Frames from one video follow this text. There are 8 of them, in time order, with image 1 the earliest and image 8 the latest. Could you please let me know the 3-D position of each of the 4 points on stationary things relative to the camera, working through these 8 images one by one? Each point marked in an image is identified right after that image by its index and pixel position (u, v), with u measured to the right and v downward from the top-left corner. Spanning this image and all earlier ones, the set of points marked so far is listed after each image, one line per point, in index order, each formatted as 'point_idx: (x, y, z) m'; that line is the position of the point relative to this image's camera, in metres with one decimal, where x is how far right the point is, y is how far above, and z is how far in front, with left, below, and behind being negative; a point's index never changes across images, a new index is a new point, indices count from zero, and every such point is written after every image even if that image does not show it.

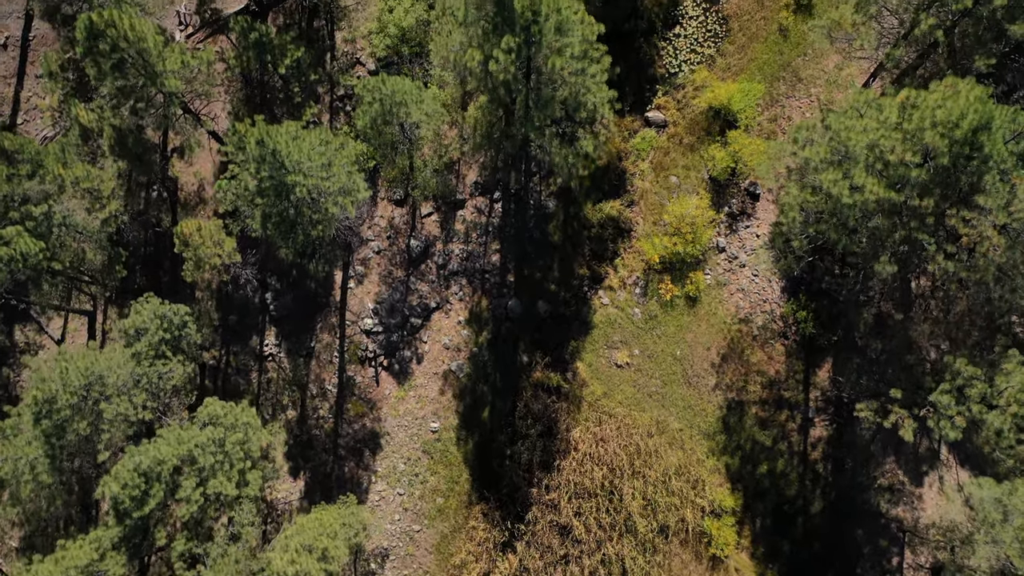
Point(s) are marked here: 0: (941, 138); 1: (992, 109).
0: (+10.8, +3.6, +20.2) m
1: (+11.8, +4.2, +19.6) m
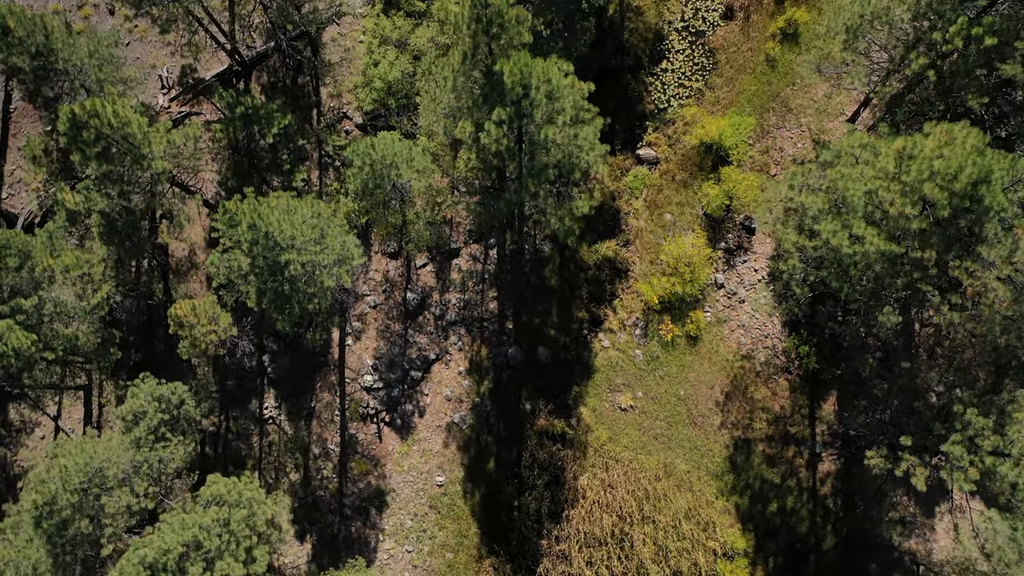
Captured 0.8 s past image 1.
0: (+10.7, +2.3, +20.0) m
1: (+11.6, +3.0, +19.4) m
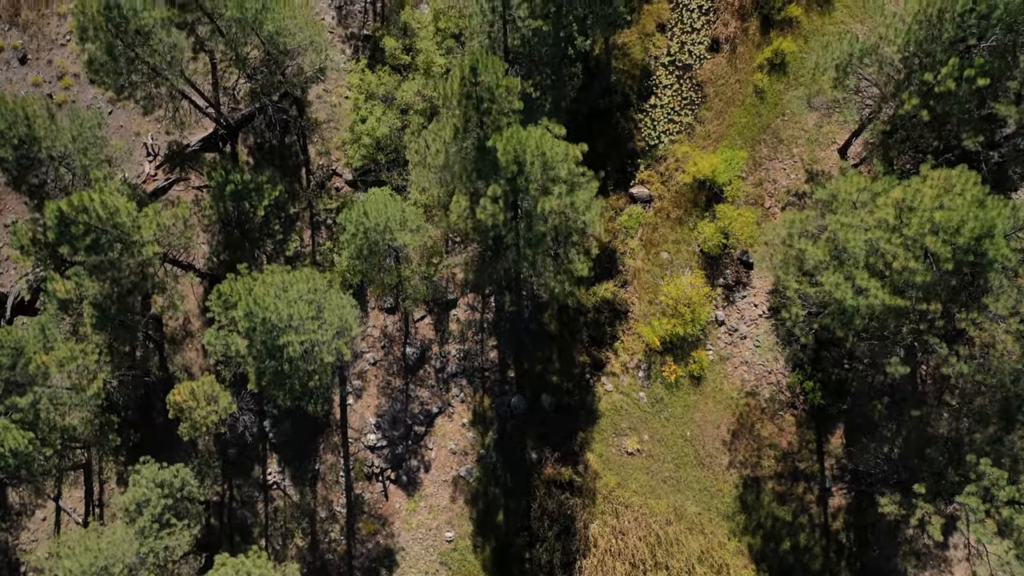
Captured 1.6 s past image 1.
0: (+10.7, +1.0, +19.8) m
1: (+11.6, +1.7, +19.2) m
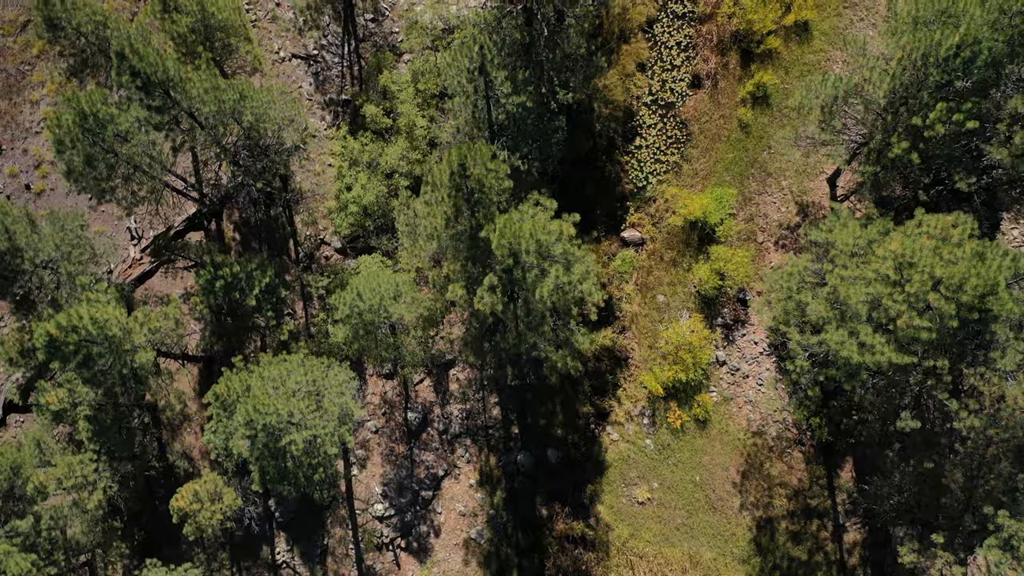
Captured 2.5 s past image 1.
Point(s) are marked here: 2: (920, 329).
0: (+10.7, -0.3, +19.7) m
1: (+11.5, +0.4, +19.1) m
2: (+10.2, -1.0, +20.0) m
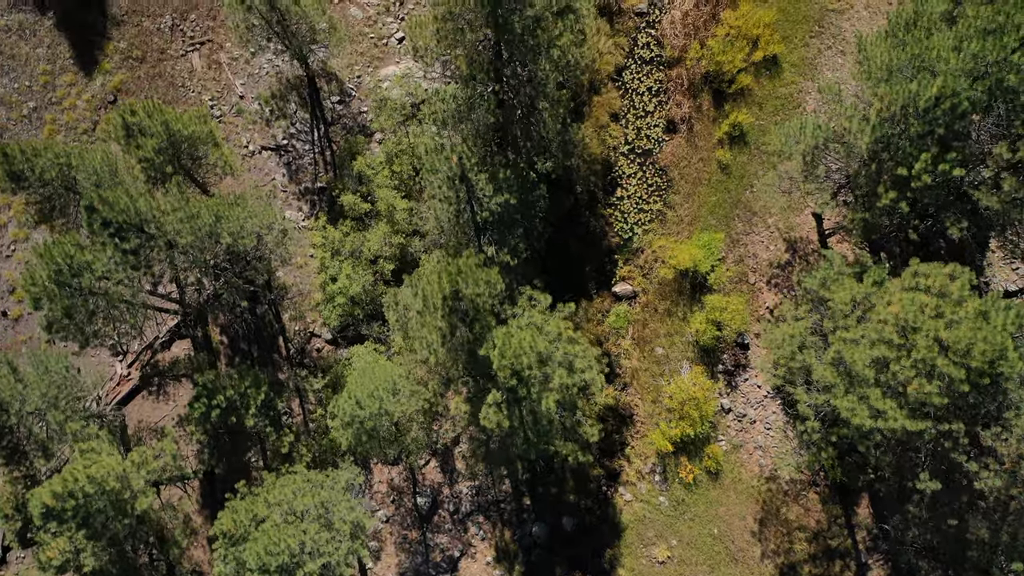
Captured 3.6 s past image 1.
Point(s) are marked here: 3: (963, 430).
0: (+10.7, -1.9, +19.4) m
1: (+11.5, -1.1, +18.9) m
2: (+10.3, -2.6, +19.7) m
3: (+11.2, -3.5, +19.9) m
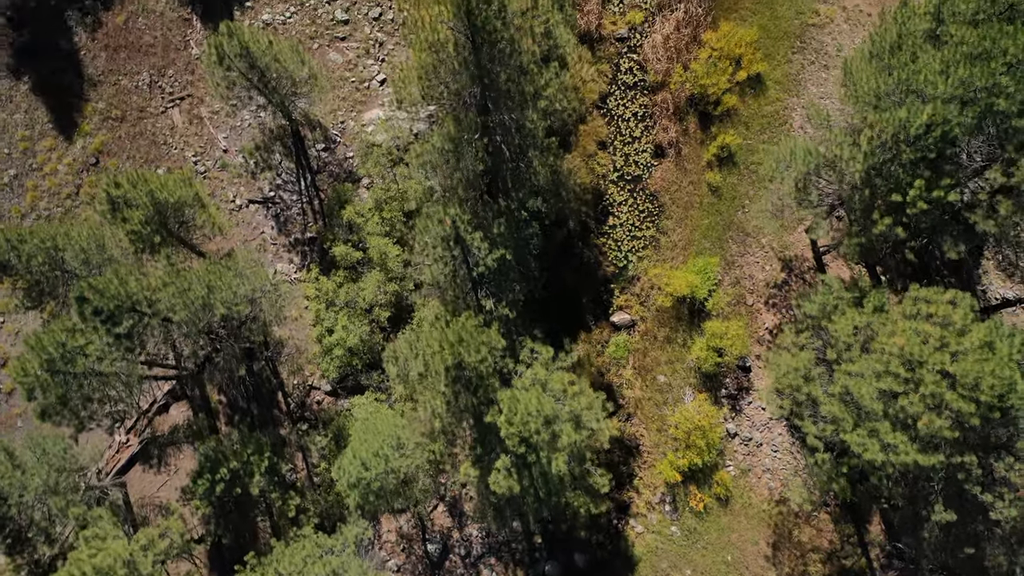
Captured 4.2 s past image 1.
0: (+10.9, -2.7, +19.3) m
1: (+11.6, -1.8, +18.7) m
2: (+10.5, -3.4, +19.6) m
3: (+11.4, -4.3, +19.8) m
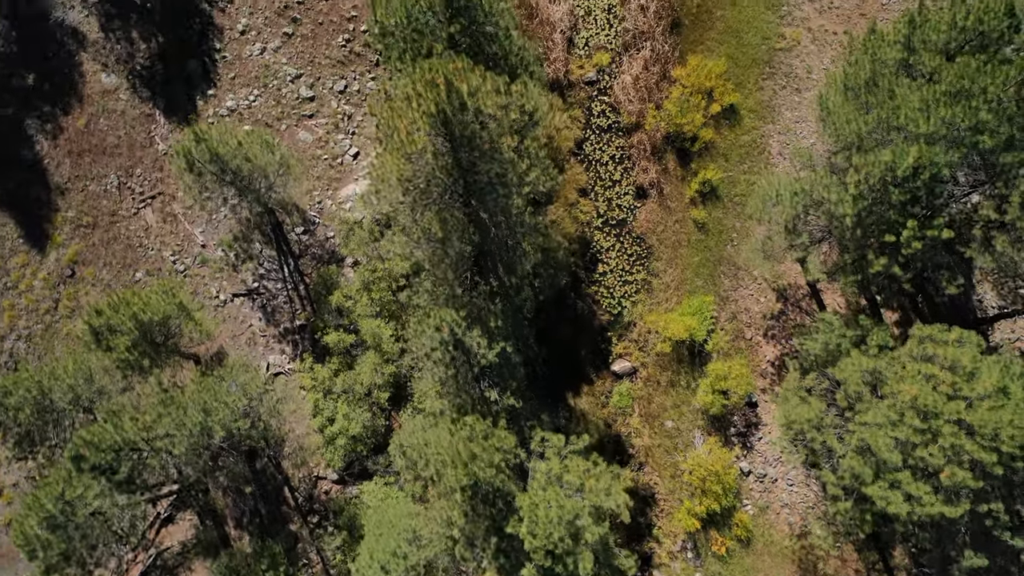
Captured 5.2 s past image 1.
0: (+11.2, -3.8, +19.0) m
1: (+11.9, -2.9, +18.5) m
2: (+10.9, -4.6, +19.3) m
3: (+11.9, -5.3, +19.6) m
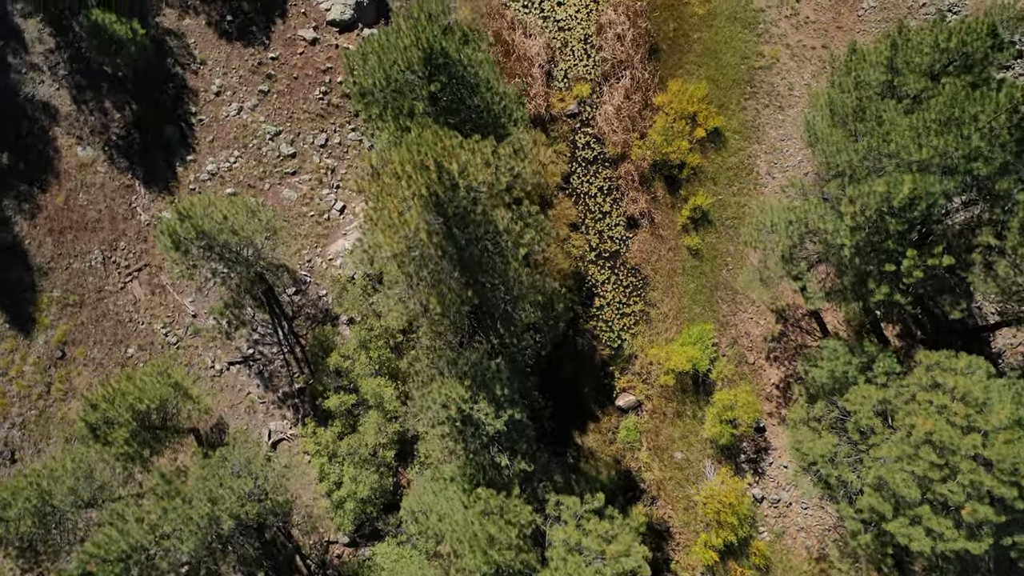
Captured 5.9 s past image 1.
0: (+11.6, -4.5, +18.8) m
1: (+12.1, -3.6, +18.3) m
2: (+11.3, -5.4, +19.1) m
3: (+12.4, -6.0, +19.4) m
